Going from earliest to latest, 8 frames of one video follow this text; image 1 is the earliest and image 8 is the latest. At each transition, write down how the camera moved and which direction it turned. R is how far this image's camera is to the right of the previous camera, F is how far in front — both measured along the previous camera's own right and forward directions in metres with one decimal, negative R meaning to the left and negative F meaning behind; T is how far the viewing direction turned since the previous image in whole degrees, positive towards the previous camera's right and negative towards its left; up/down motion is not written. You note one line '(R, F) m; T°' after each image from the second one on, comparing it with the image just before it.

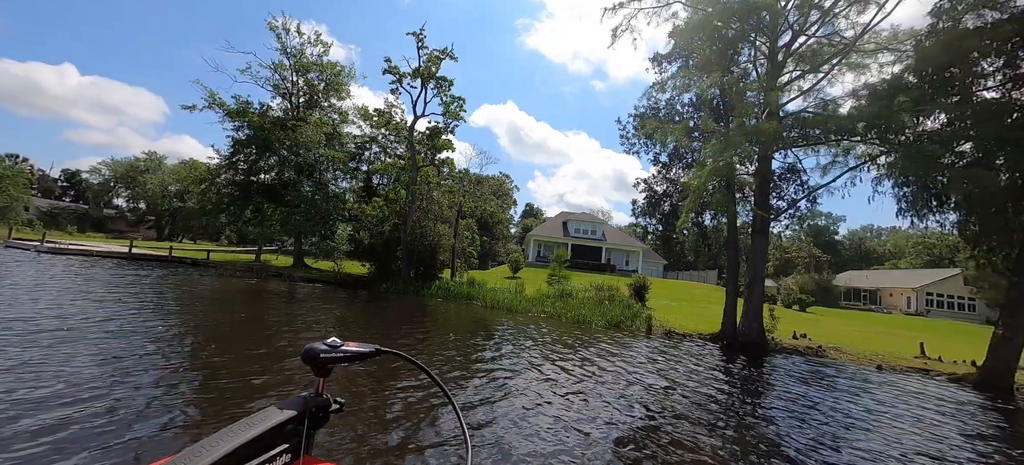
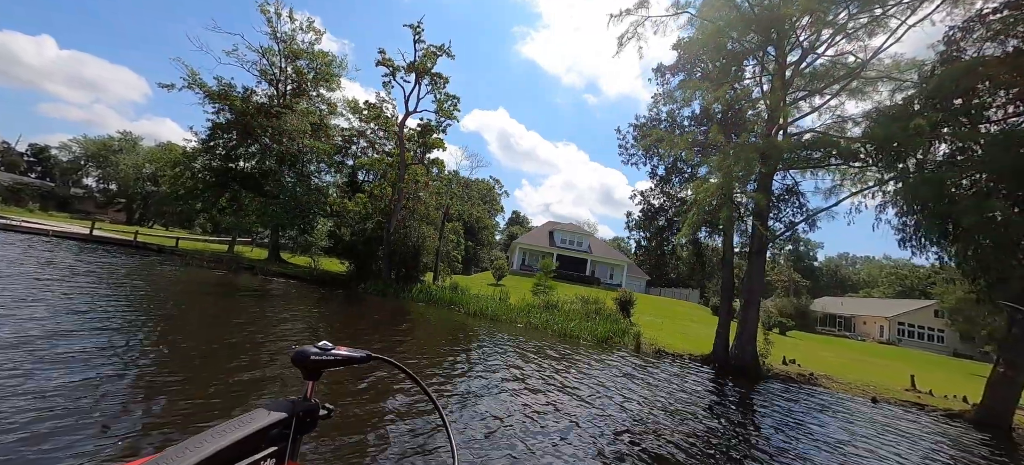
(-0.2, +0.8) m; +2°
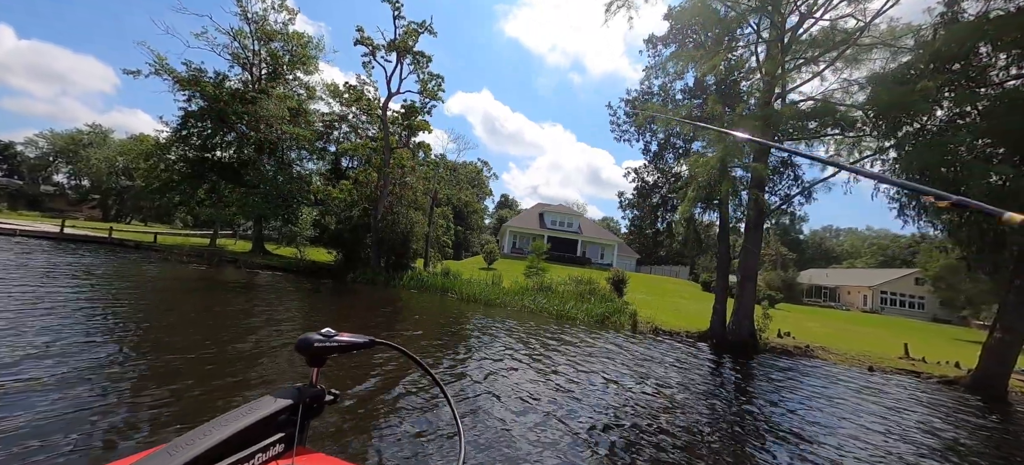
(-0.1, +0.4) m; +2°
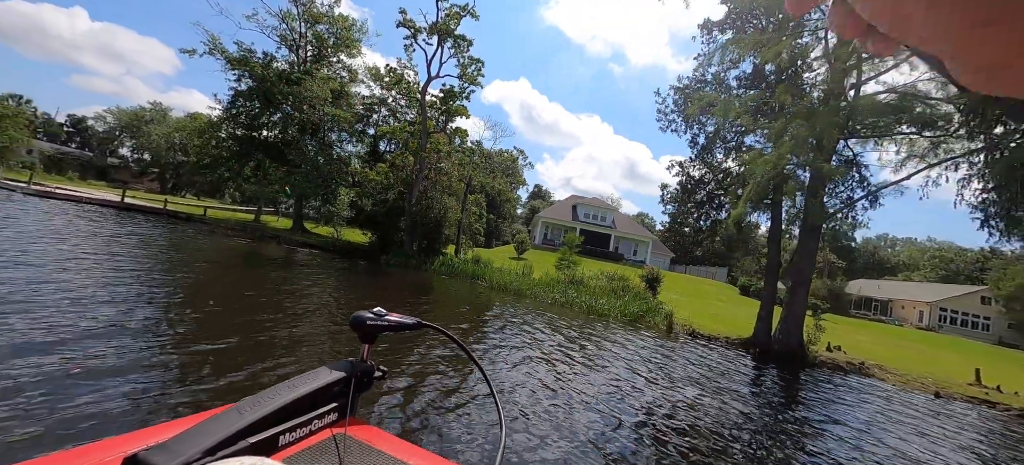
(-0.2, +0.4) m; -4°
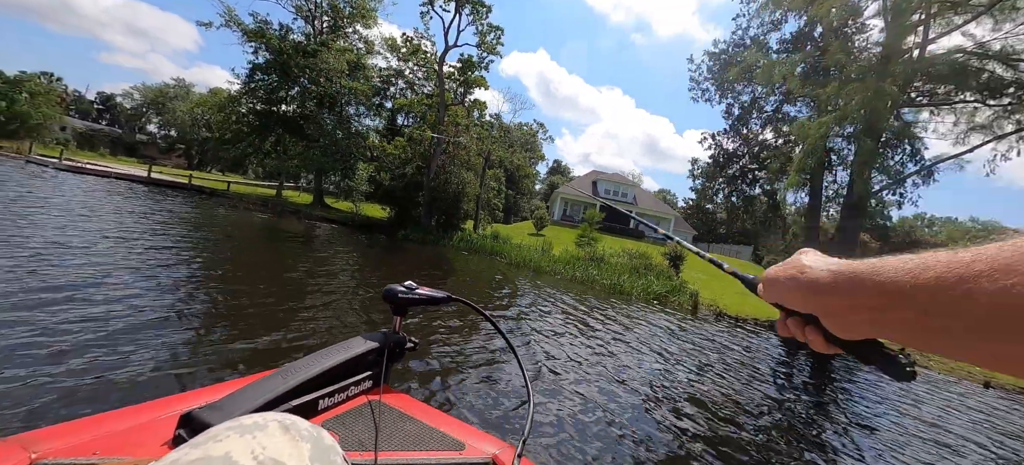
(-0.1, +0.4) m; -3°
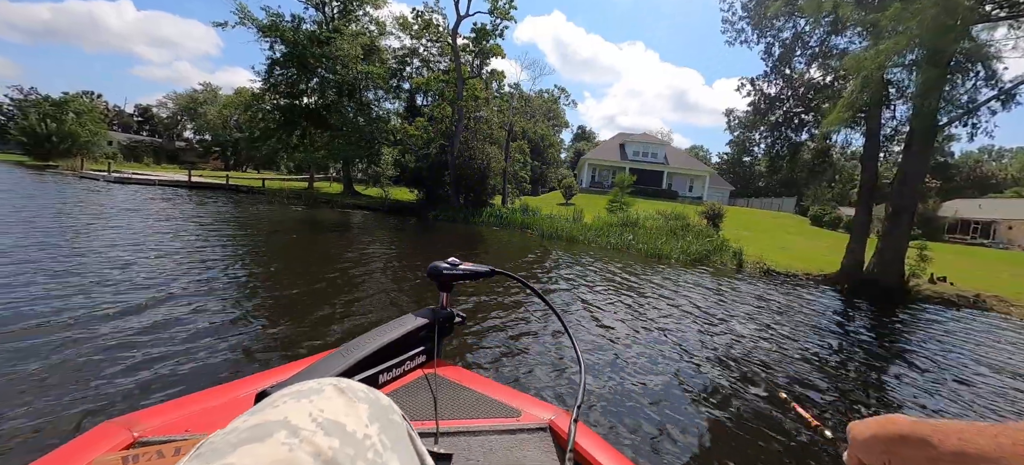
(-0.1, +0.2) m; -4°
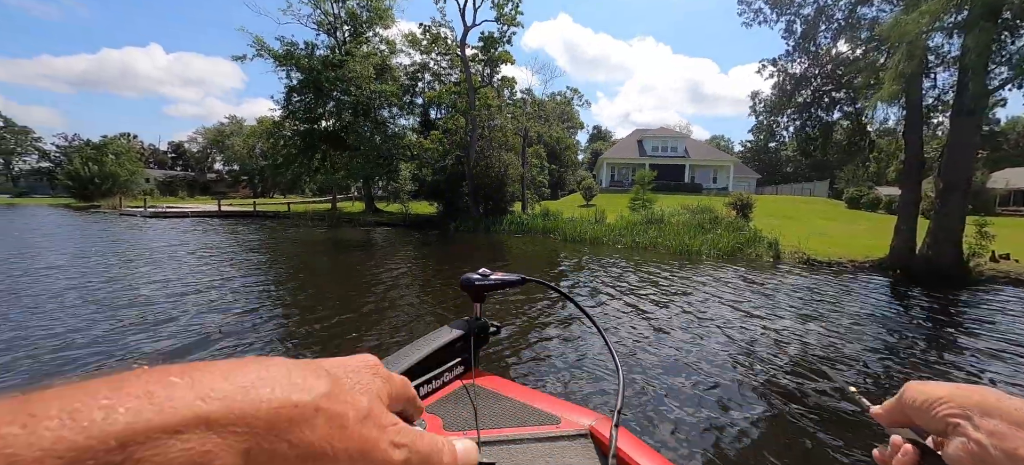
(0.0, +0.3) m; -3°
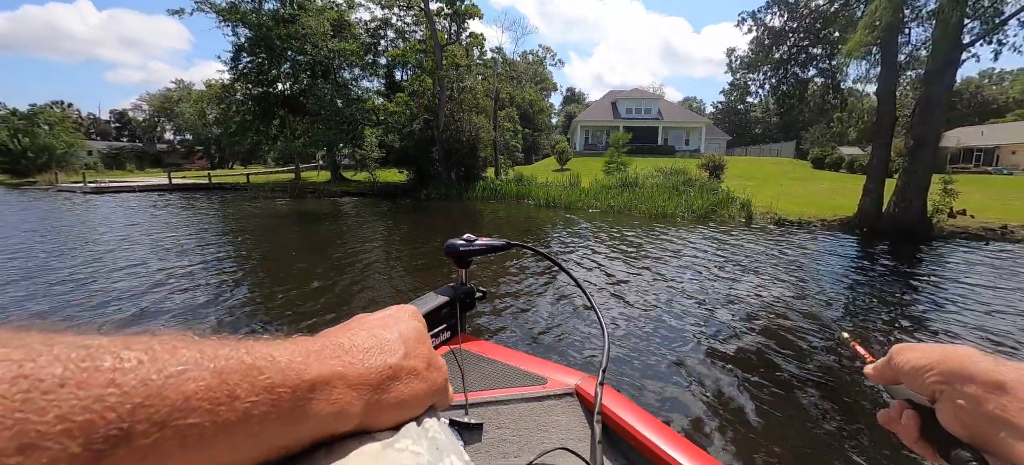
(+0.1, +0.5) m; +4°
